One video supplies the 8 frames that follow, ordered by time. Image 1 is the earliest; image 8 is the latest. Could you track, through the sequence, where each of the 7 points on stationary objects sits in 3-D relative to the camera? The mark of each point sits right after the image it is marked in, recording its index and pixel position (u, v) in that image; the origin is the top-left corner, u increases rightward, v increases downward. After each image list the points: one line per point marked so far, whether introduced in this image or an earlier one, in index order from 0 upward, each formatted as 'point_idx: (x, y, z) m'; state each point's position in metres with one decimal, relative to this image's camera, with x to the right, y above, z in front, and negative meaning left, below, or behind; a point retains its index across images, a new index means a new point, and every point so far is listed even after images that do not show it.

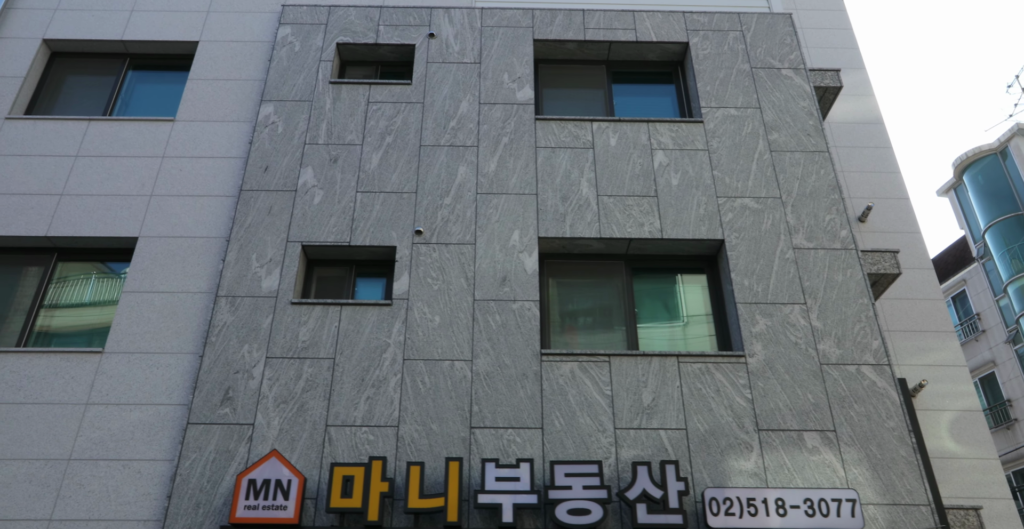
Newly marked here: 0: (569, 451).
0: (+0.7, -2.2, +9.1) m
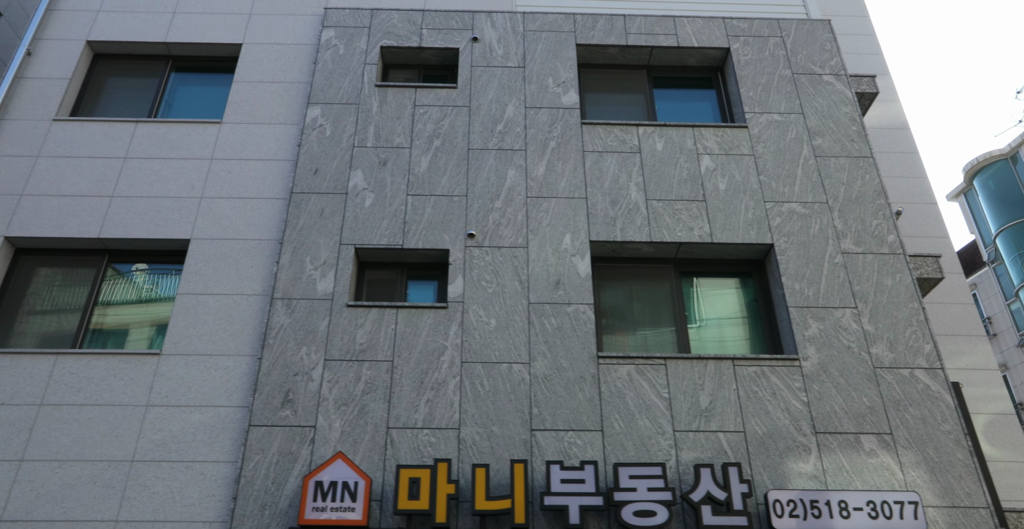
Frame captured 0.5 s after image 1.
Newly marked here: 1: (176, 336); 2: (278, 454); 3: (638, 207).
0: (+1.4, -2.3, +9.2) m
1: (-4.4, -1.0, +10.1) m
2: (-2.8, -2.3, +9.1) m
3: (+1.8, +0.8, +11.1) m
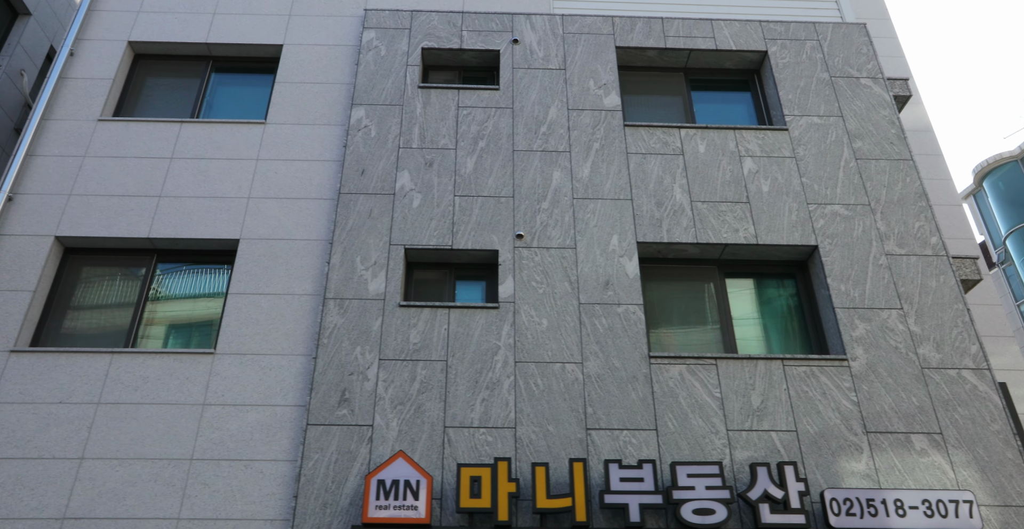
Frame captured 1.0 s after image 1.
0: (+2.1, -2.3, +9.3) m
1: (-3.7, -0.9, +10.1) m
2: (-2.1, -2.3, +9.2) m
3: (+2.5, +0.8, +11.2) m
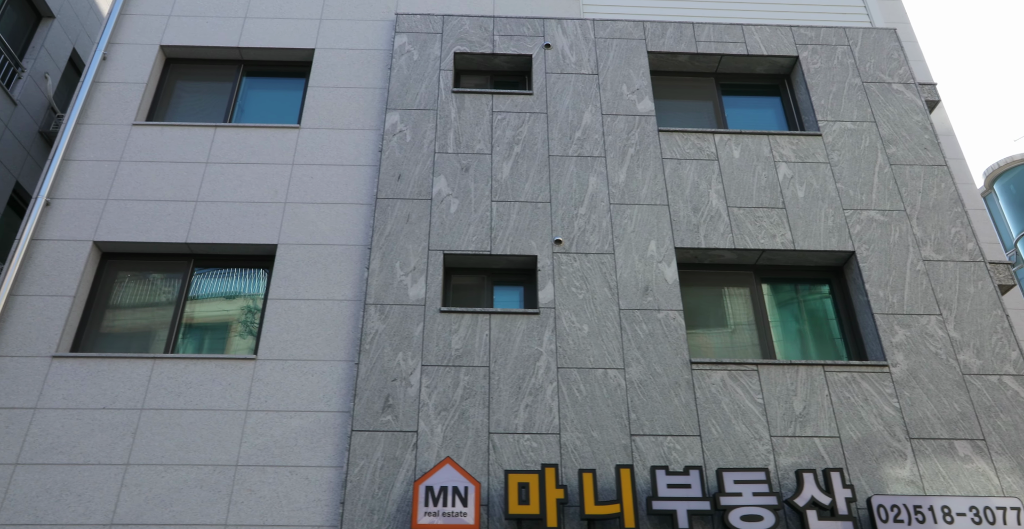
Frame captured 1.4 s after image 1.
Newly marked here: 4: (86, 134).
0: (+2.7, -2.4, +9.3) m
1: (-3.2, -1.0, +10.1) m
2: (-1.6, -2.3, +9.2) m
3: (+3.0, +0.7, +11.2) m
4: (-6.6, +2.0, +11.8) m
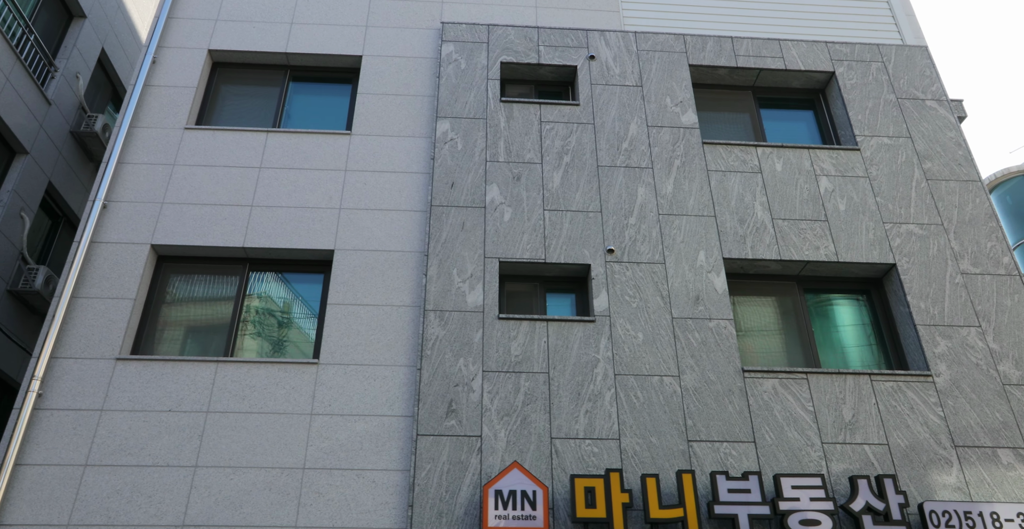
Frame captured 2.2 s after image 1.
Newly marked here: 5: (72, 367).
0: (+3.4, -2.5, +9.6) m
1: (-2.4, -1.1, +10.3) m
2: (-0.8, -2.4, +9.4) m
3: (+3.8, +0.6, +11.6) m
4: (-5.8, +2.0, +11.9) m
5: (-5.7, -1.3, +9.9) m
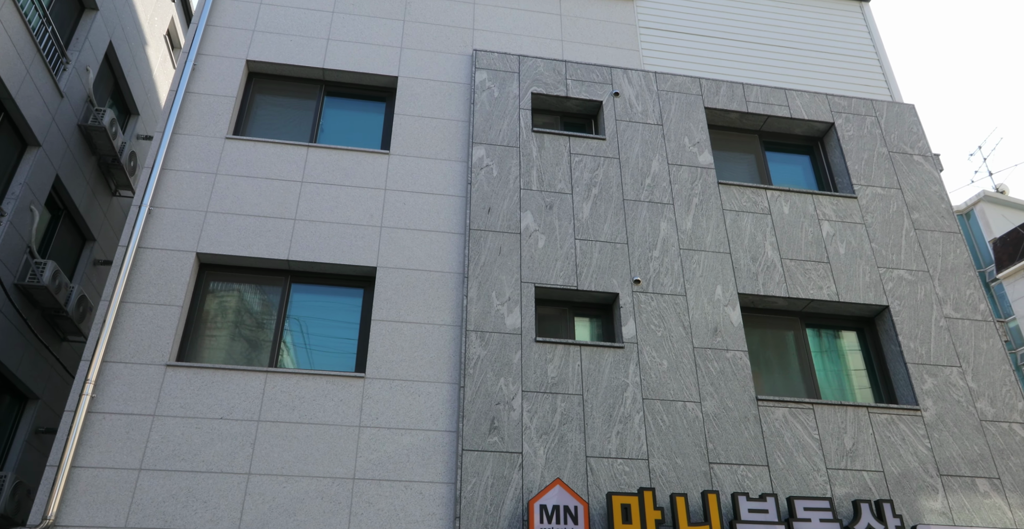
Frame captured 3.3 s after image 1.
0: (+3.9, -3.1, +10.6) m
1: (-1.9, -1.4, +10.7) m
2: (-0.3, -2.8, +10.0) m
3: (+4.3, 0.0, +12.5) m
4: (-5.2, +1.9, +12.0) m
5: (-5.1, -1.4, +10.1) m
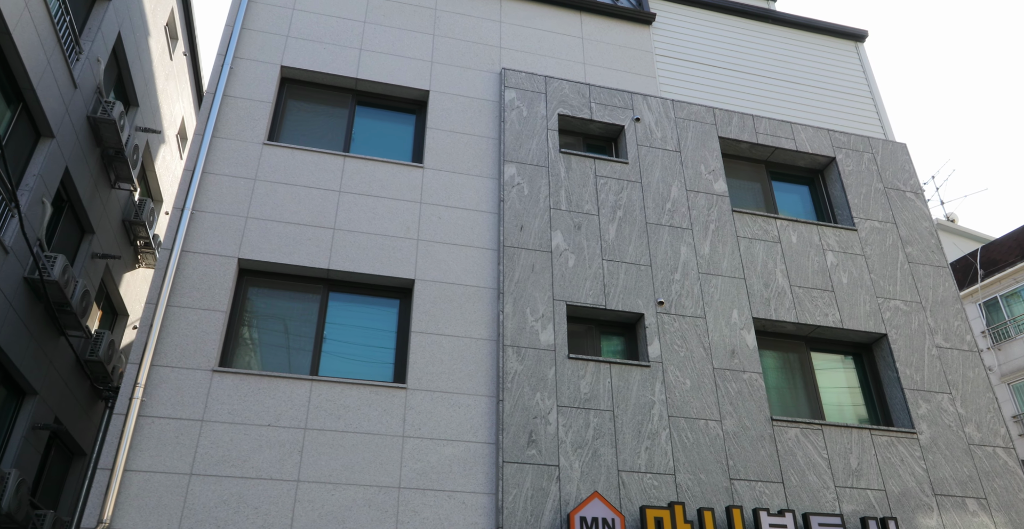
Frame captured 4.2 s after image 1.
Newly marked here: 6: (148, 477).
0: (+4.4, -3.5, +11.3) m
1: (-1.4, -1.6, +11.0) m
2: (+0.3, -3.1, +10.4) m
3: (+4.7, -0.5, +13.3) m
4: (-4.6, +1.8, +12.1) m
5: (-4.5, -1.5, +10.2) m
6: (-4.5, -2.6, +9.4) m
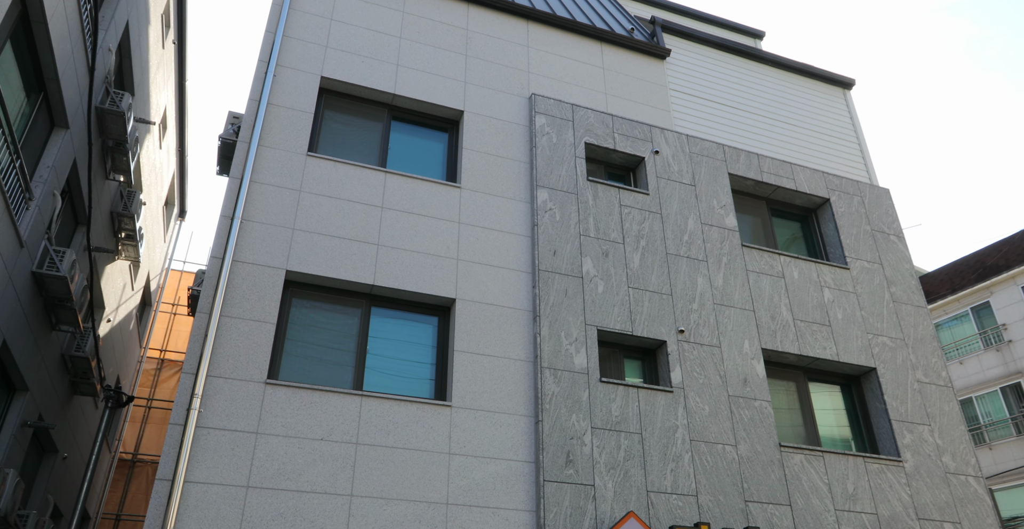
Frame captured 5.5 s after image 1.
0: (+4.8, -4.2, +12.2) m
1: (-0.8, -1.9, +11.4) m
2: (+0.8, -3.5, +10.9) m
3: (+5.1, -1.1, +14.2) m
4: (-3.9, +1.7, +12.1) m
5: (-3.8, -1.6, +10.2) m
6: (-3.8, -2.8, +9.5) m
